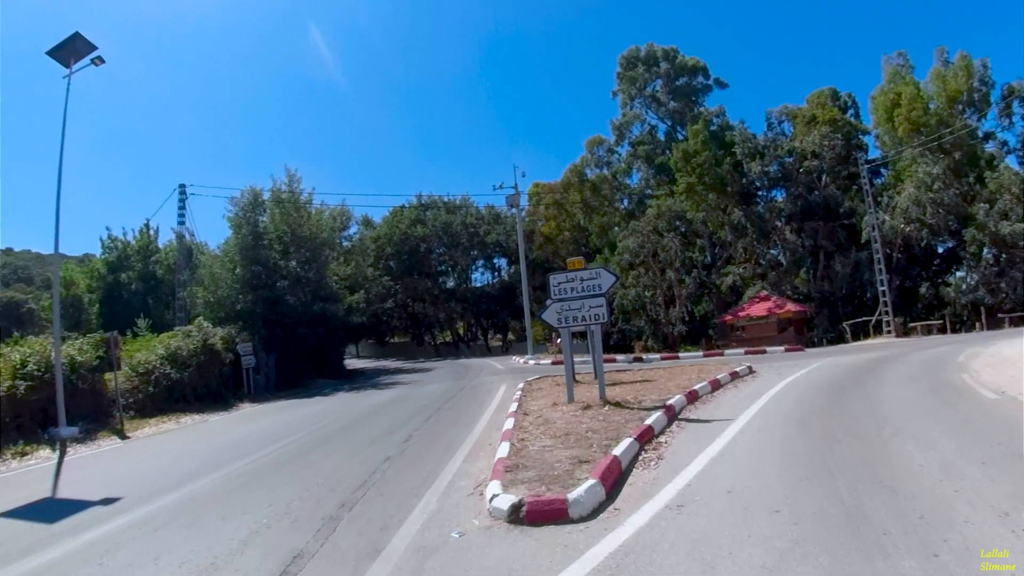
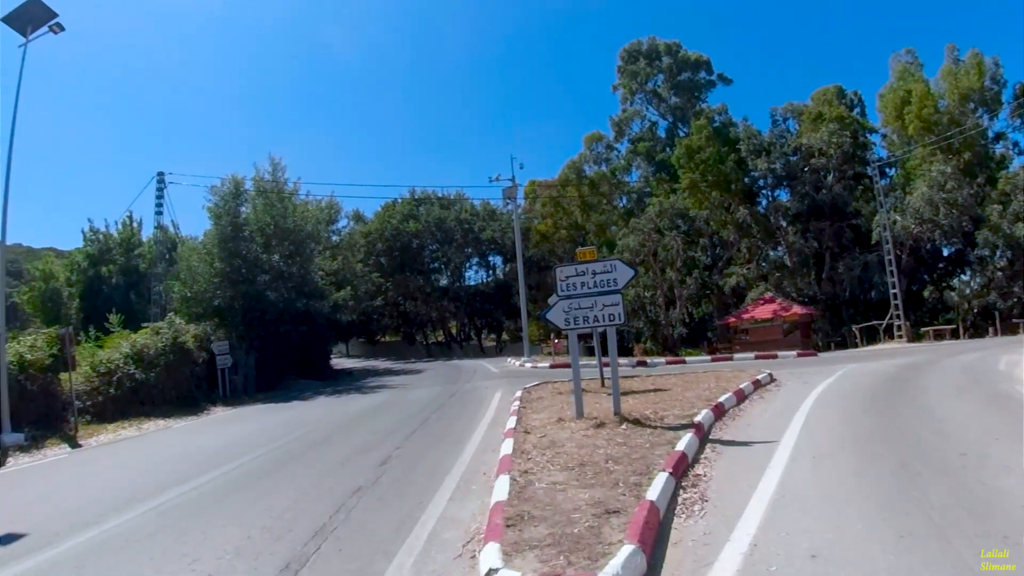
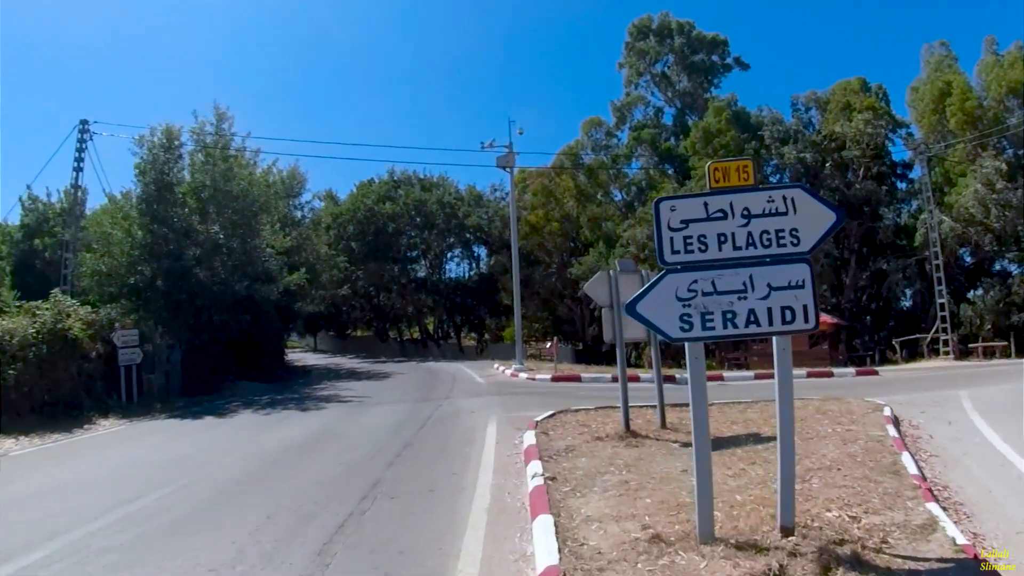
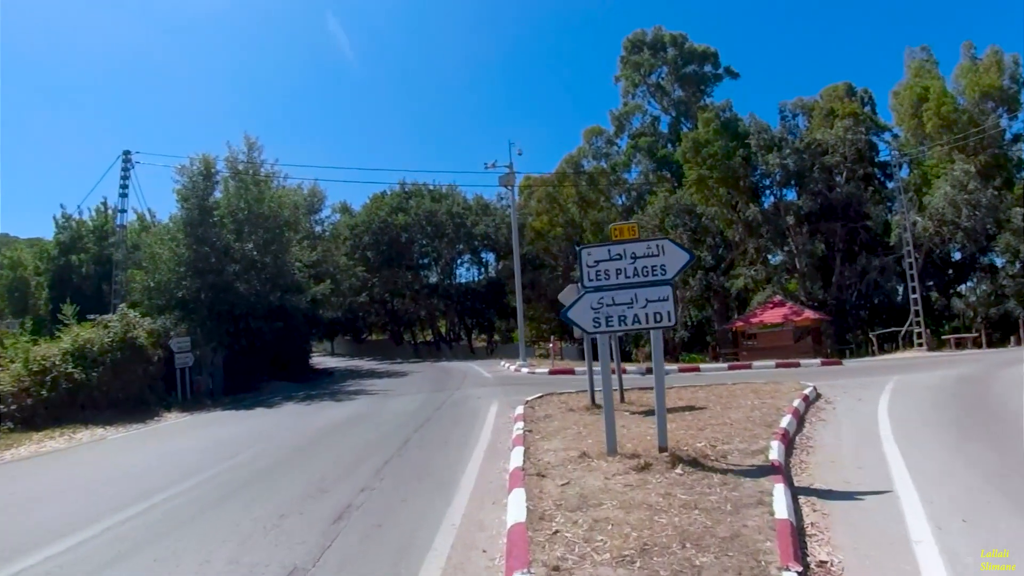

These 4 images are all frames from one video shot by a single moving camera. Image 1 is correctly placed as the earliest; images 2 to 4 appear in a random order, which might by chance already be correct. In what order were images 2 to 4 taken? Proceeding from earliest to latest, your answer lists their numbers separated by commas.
2, 4, 3
